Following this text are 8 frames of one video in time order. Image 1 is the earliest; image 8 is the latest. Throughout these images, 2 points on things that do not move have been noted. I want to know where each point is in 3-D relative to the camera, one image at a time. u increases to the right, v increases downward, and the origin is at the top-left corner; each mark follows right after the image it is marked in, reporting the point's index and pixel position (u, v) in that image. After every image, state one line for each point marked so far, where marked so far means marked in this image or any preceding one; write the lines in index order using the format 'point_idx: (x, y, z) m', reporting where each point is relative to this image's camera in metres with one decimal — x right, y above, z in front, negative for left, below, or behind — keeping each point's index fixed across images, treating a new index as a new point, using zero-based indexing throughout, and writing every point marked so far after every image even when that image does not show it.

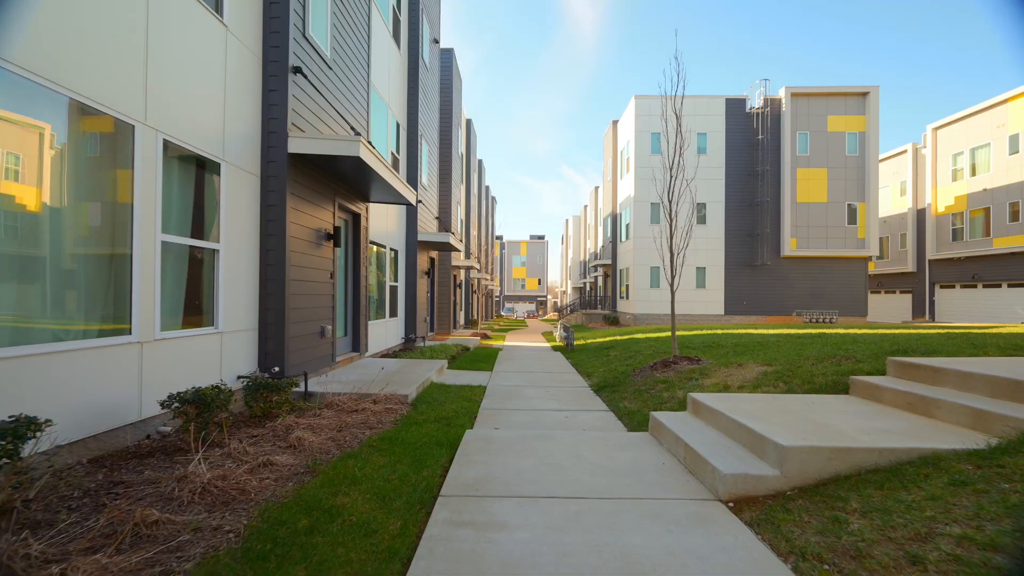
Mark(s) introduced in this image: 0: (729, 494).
0: (+1.4, -1.3, +2.6) m
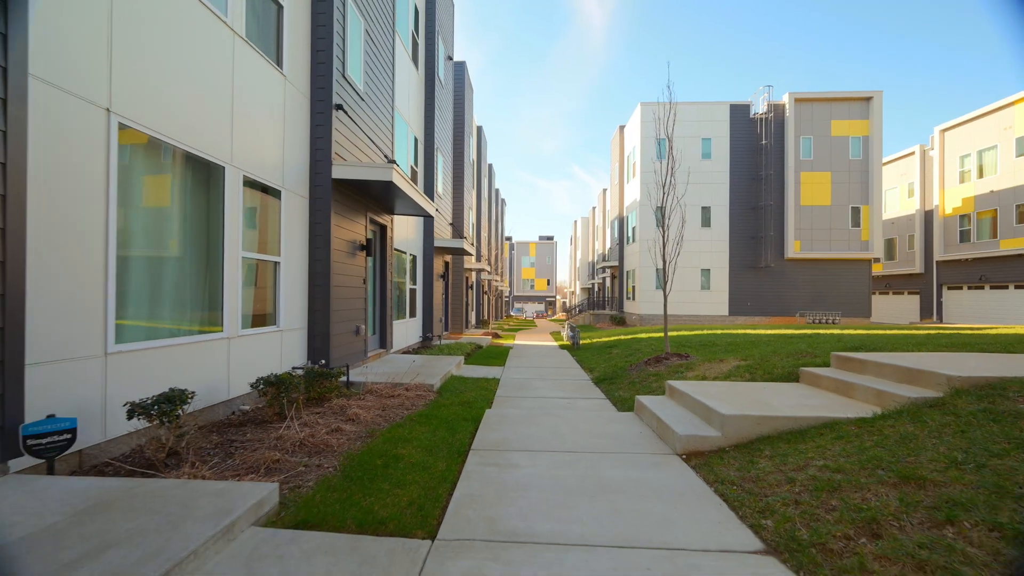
0: (+1.5, -1.4, +3.6) m
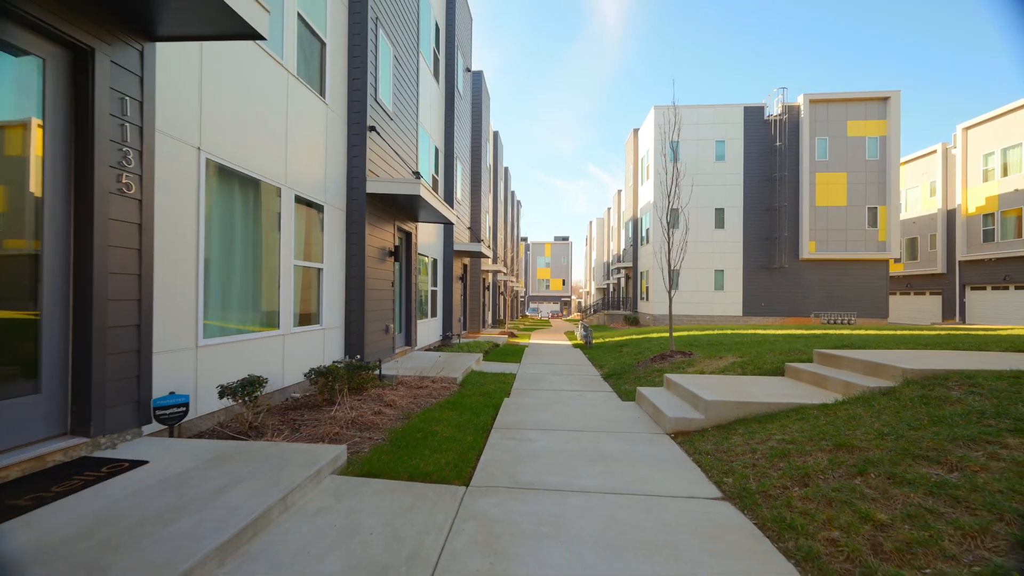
0: (+1.7, -1.5, +4.2) m
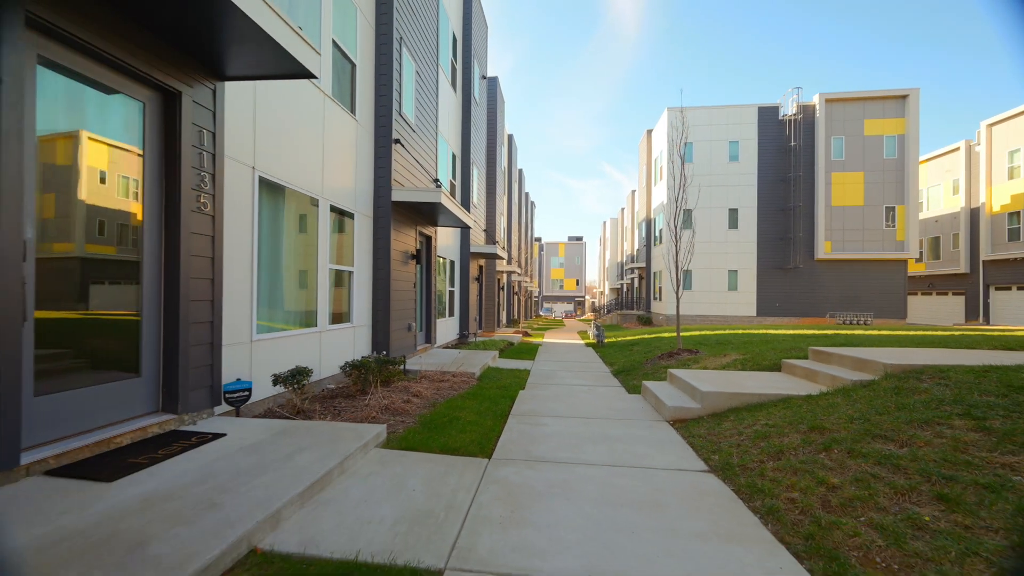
0: (+1.8, -1.5, +4.7) m
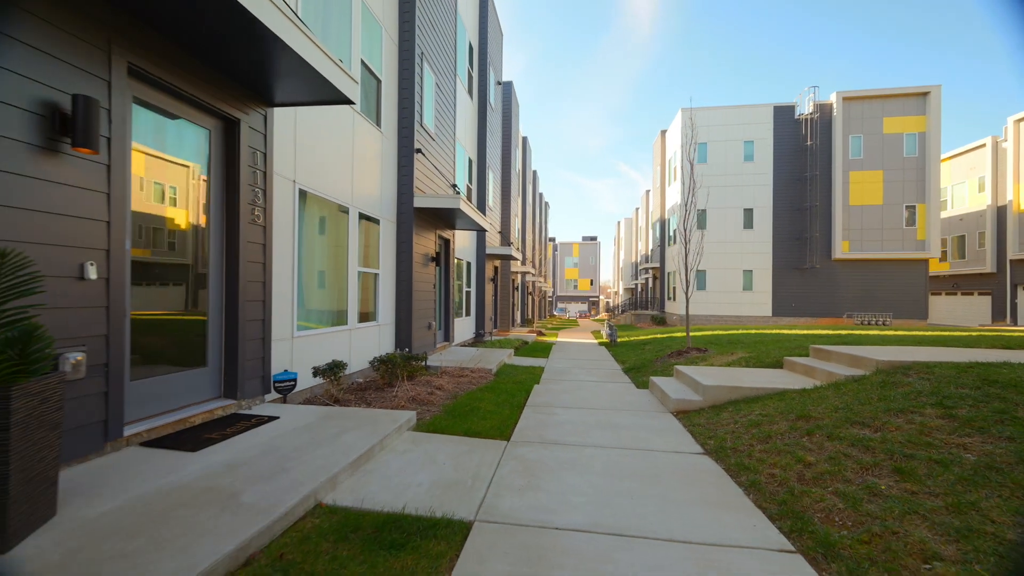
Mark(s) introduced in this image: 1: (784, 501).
0: (+2.0, -1.5, +5.1) m
1: (+1.8, -1.4, +2.7) m
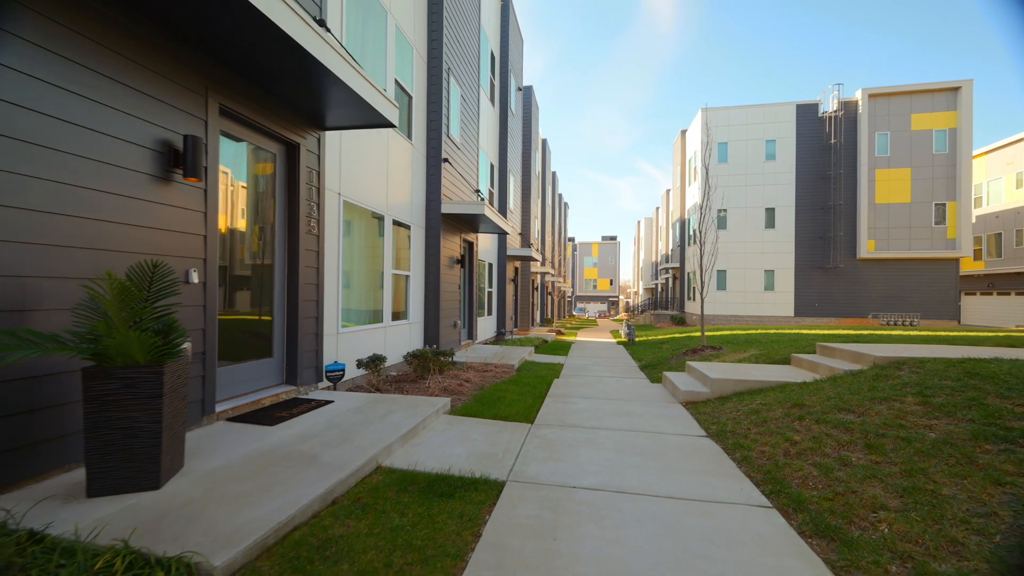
0: (+2.4, -1.5, +5.6) m
1: (+2.0, -1.4, +3.2) m
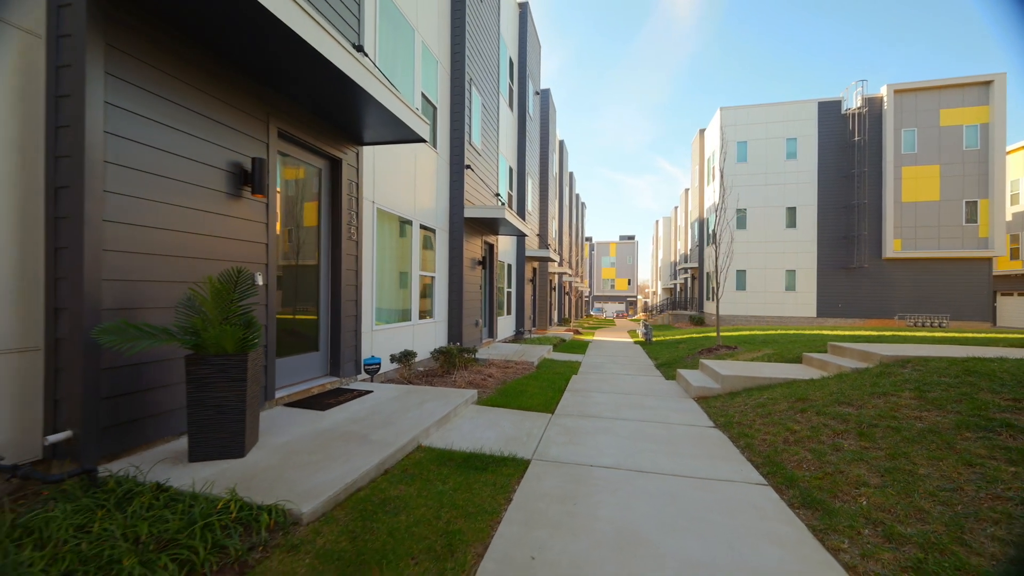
0: (+2.7, -1.5, +5.9) m
1: (+2.2, -1.5, +3.5) m
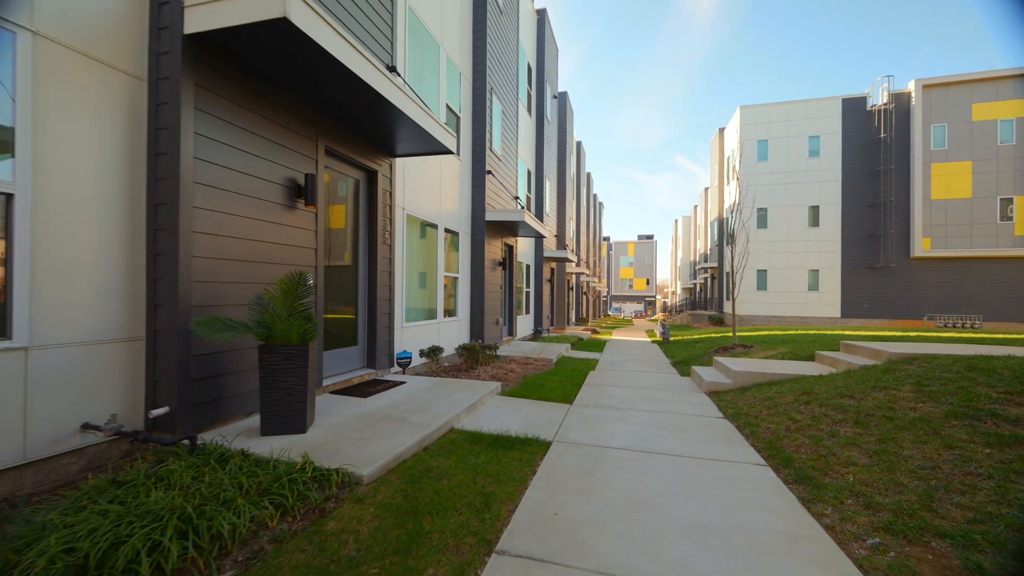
0: (+3.0, -1.5, +6.2) m
1: (+2.4, -1.5, +3.9) m
